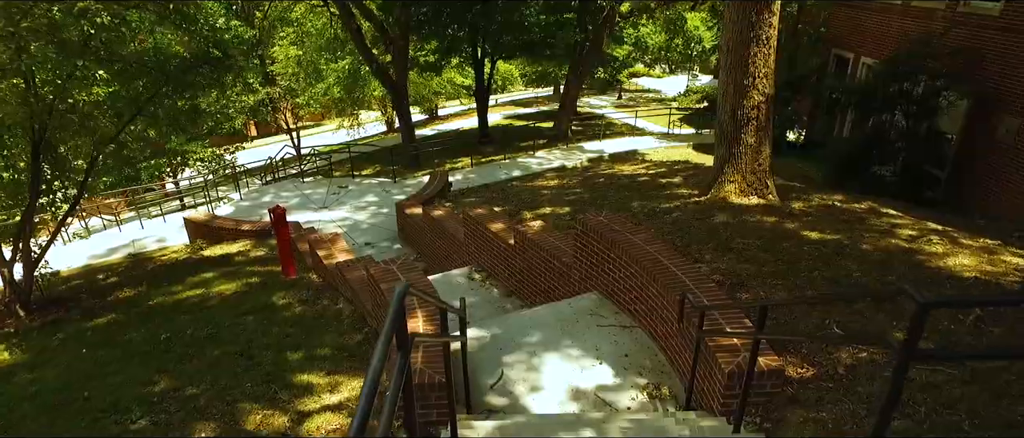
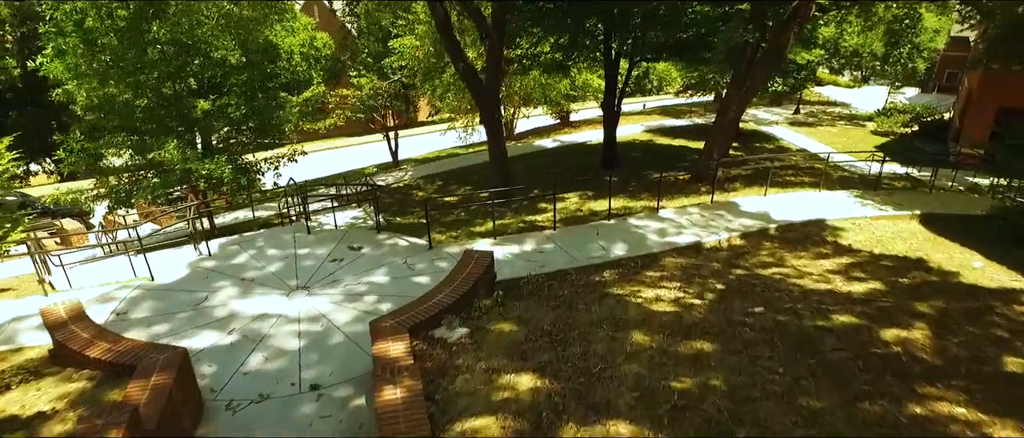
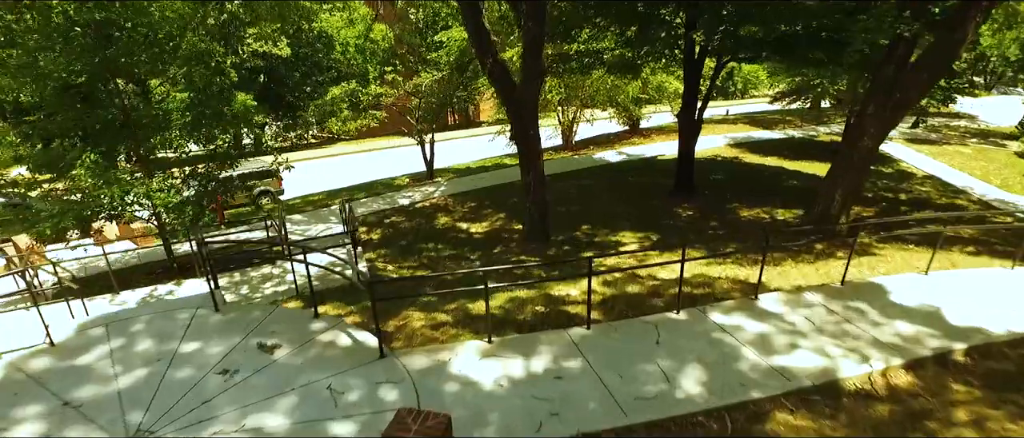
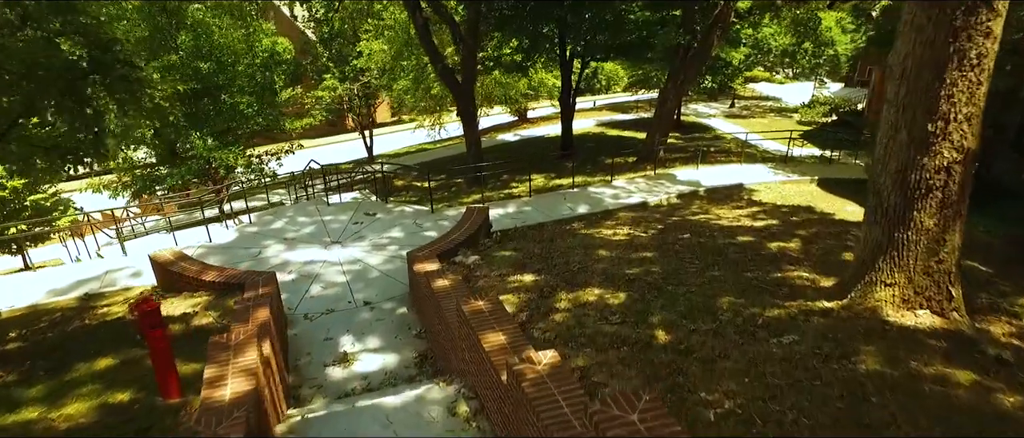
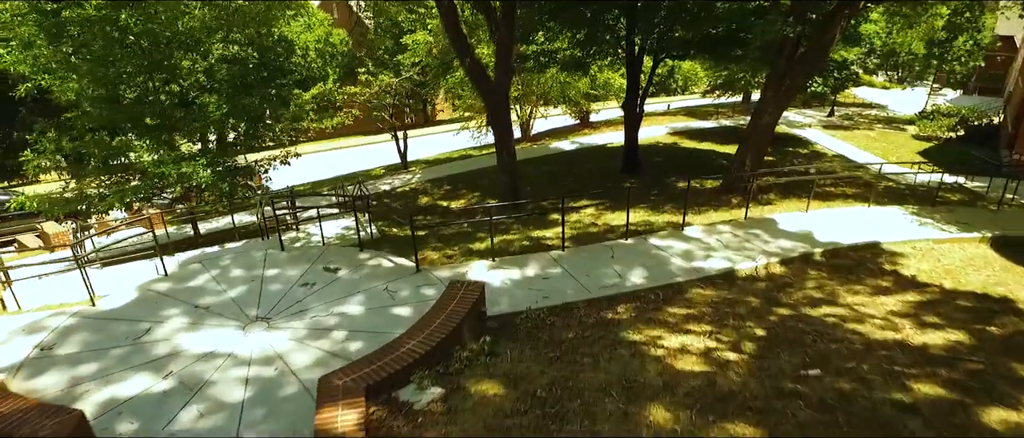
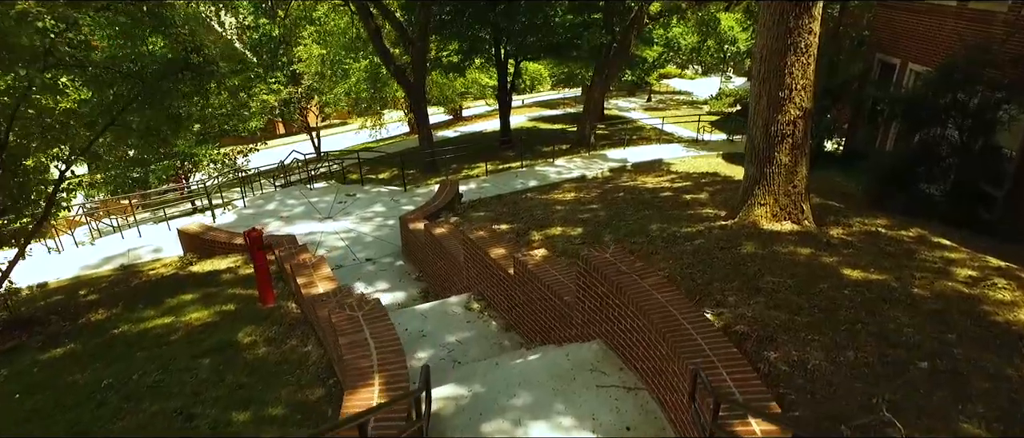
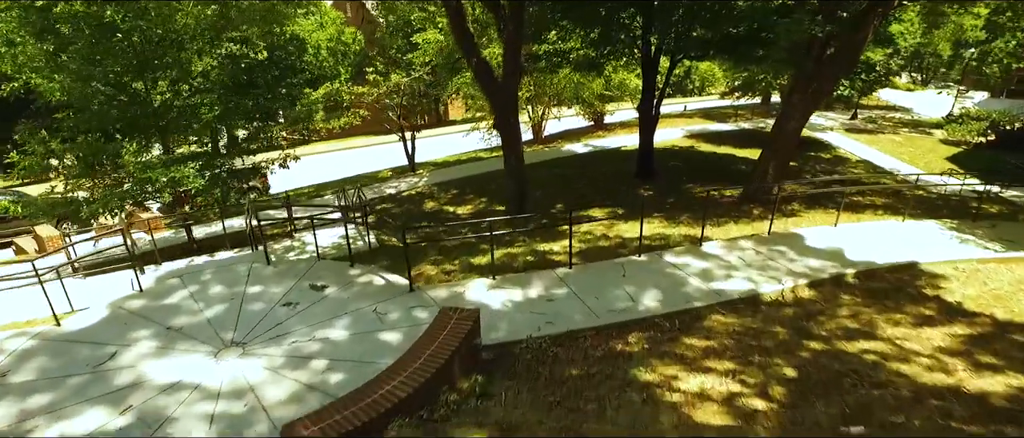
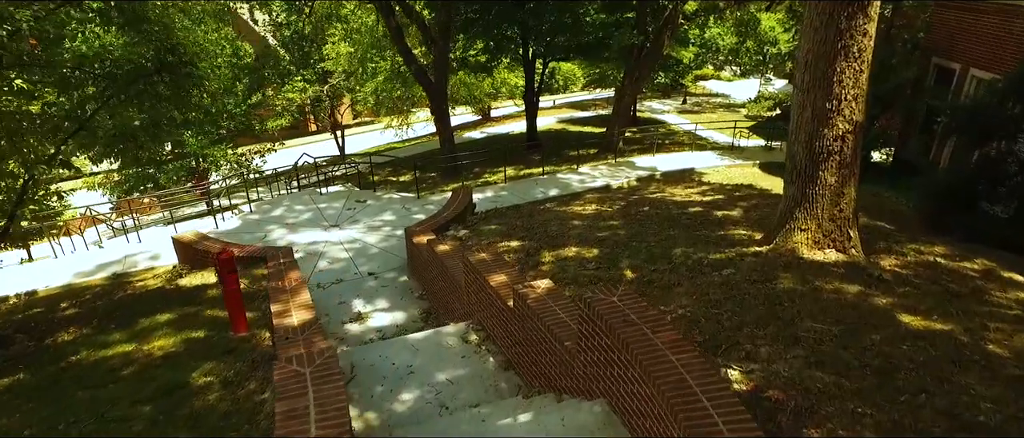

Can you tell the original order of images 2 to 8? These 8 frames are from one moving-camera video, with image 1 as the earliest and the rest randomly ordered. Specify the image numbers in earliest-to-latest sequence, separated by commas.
6, 8, 4, 2, 5, 7, 3
